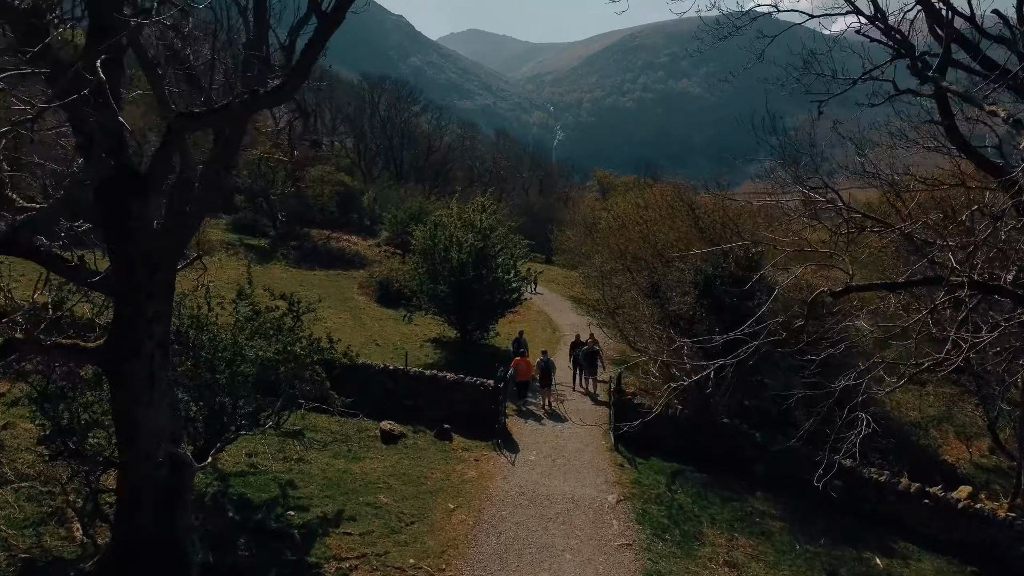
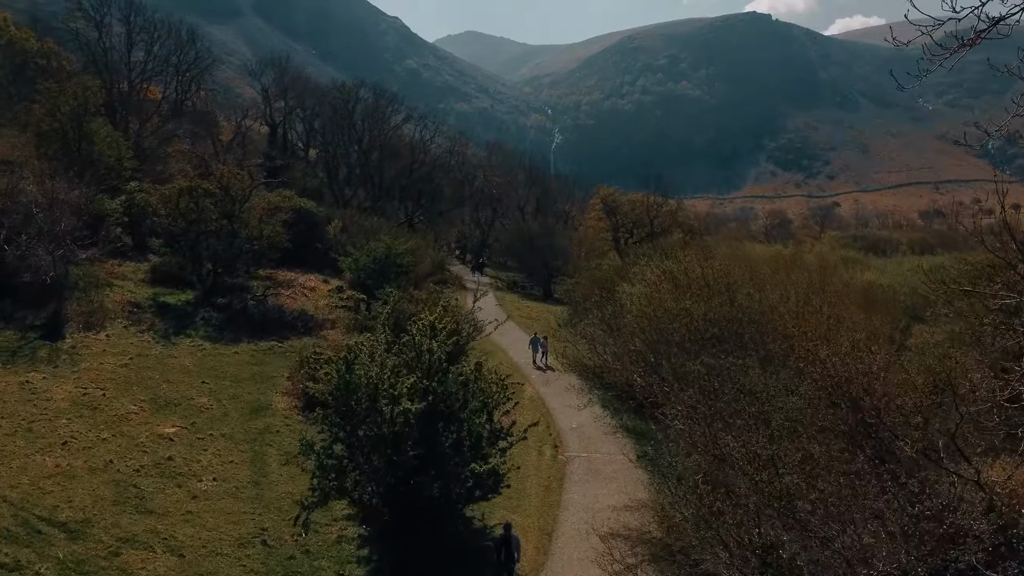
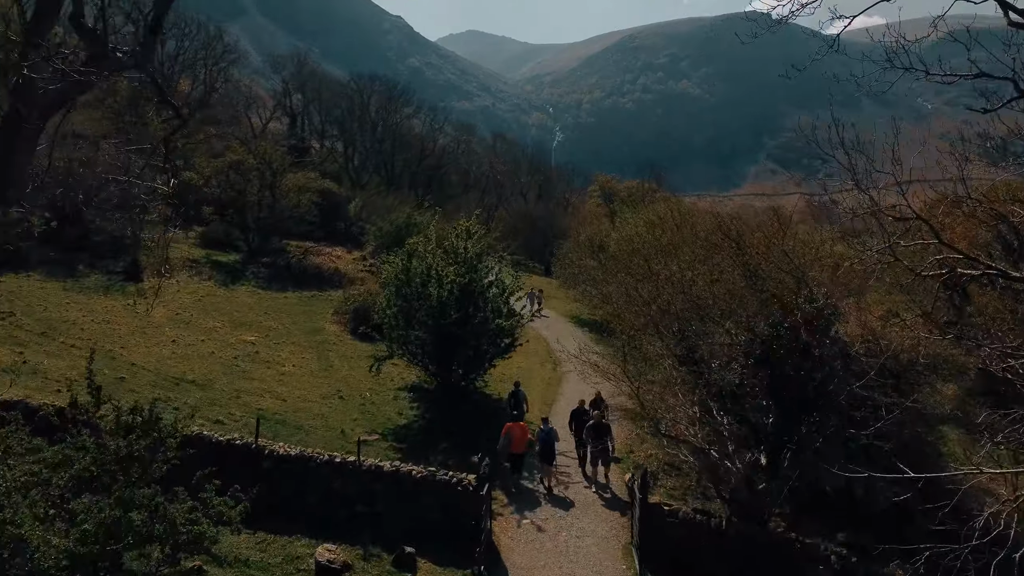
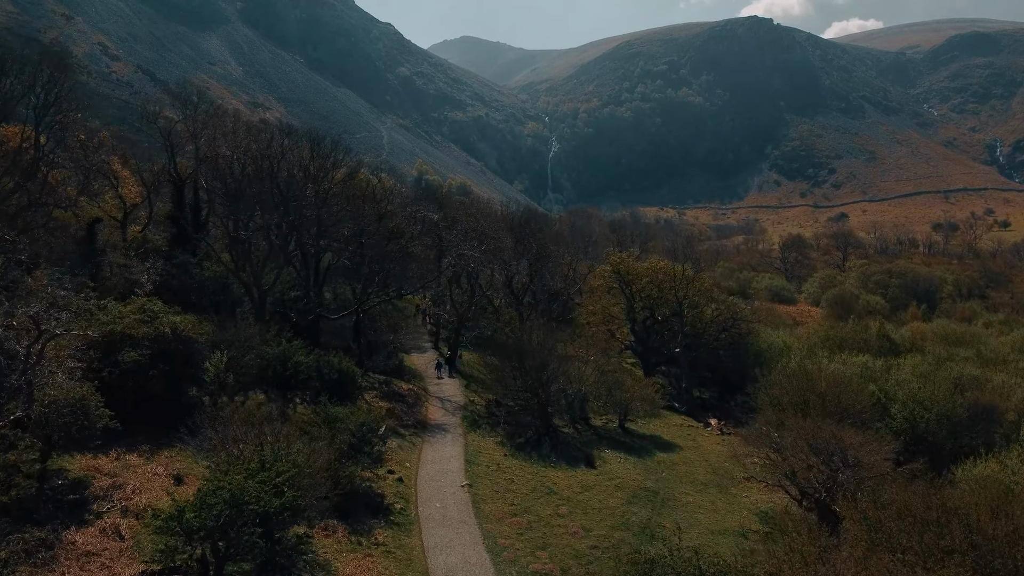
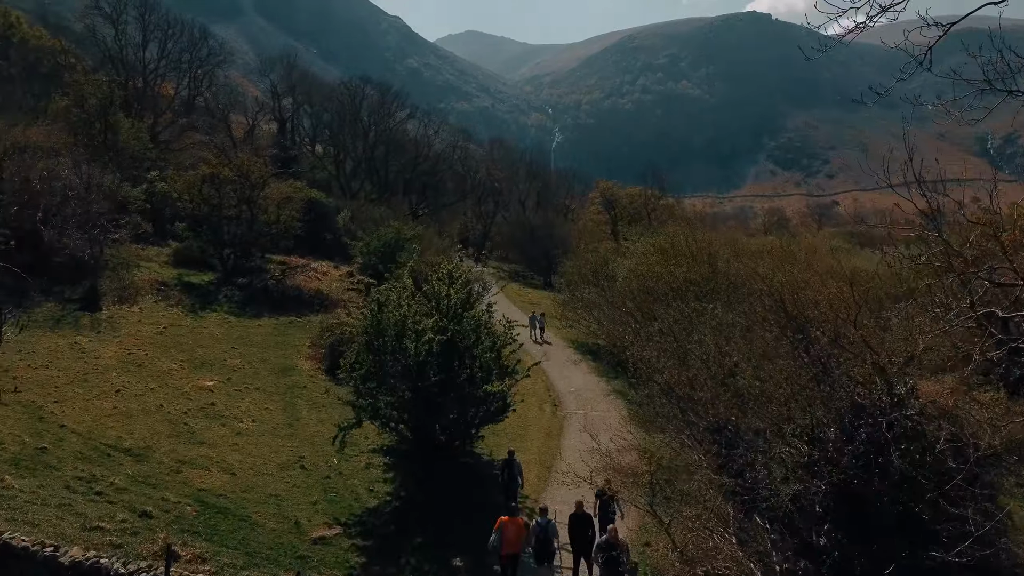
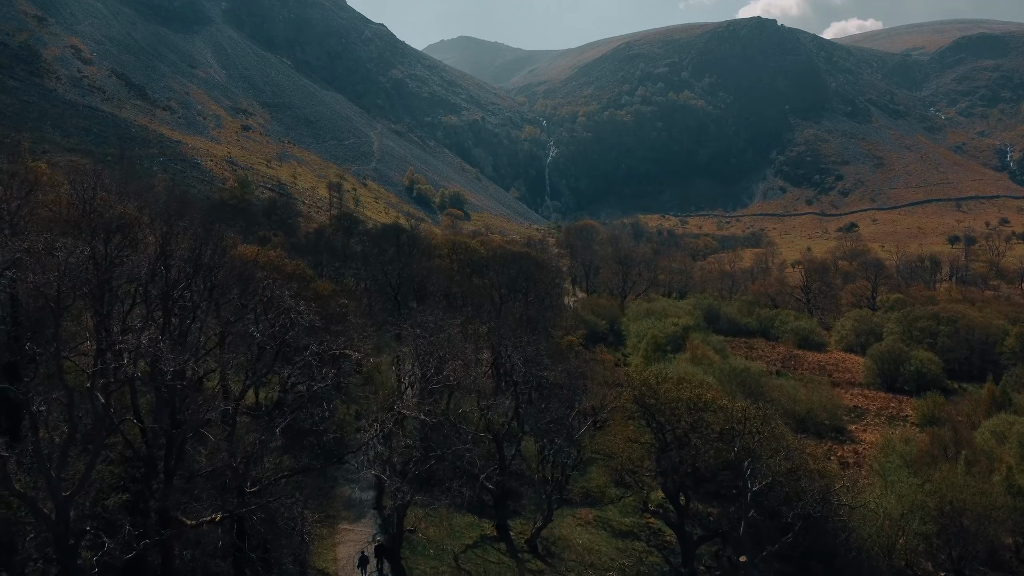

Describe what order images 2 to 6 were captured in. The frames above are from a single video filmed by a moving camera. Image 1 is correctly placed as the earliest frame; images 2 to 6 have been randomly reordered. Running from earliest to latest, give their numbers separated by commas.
3, 5, 2, 4, 6
